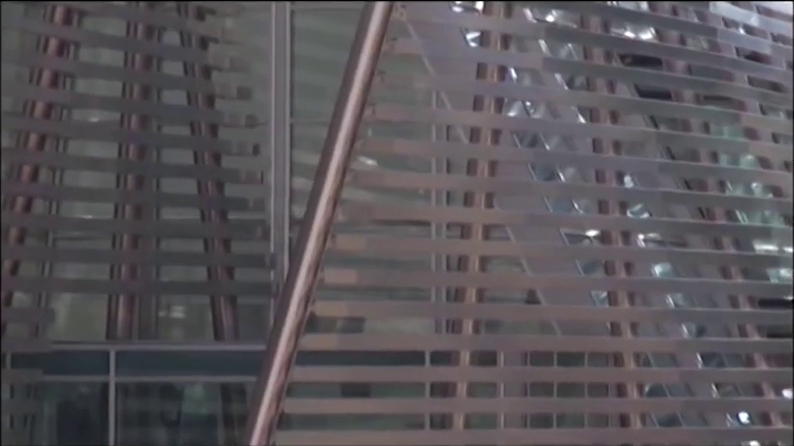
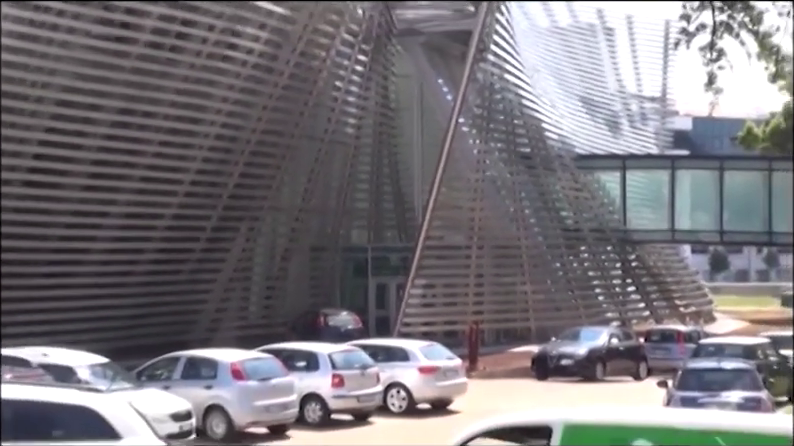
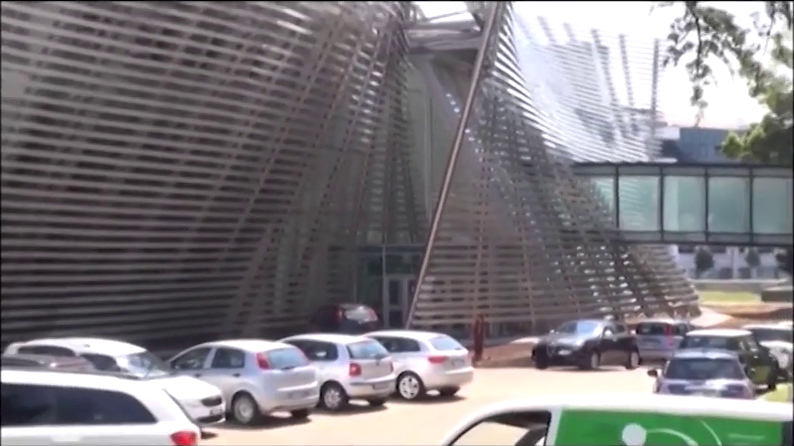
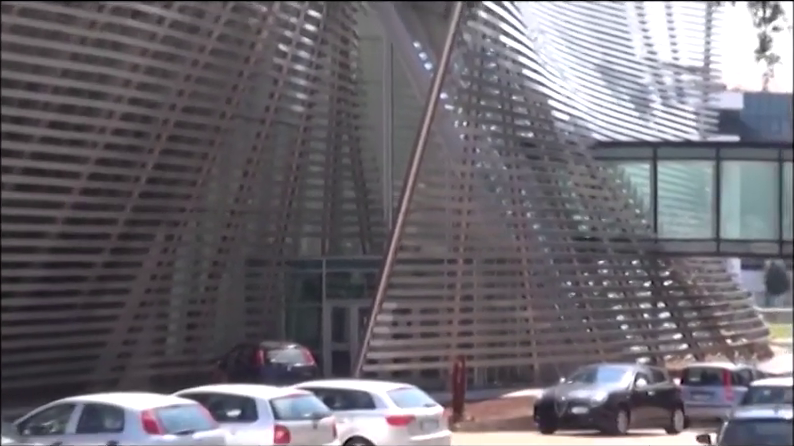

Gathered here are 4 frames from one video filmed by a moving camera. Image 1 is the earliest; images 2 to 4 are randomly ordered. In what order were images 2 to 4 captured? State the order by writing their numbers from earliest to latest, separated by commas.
4, 2, 3
